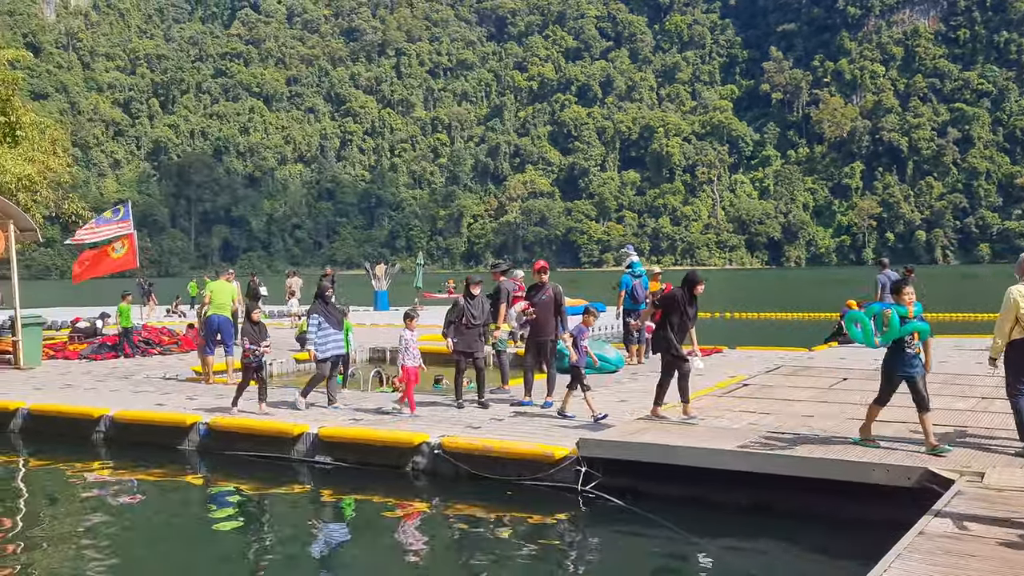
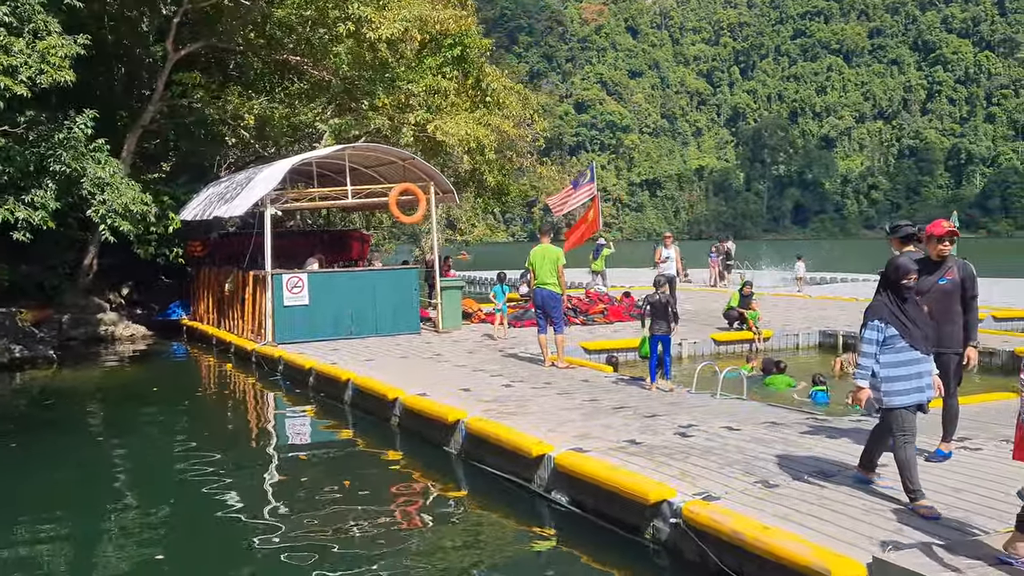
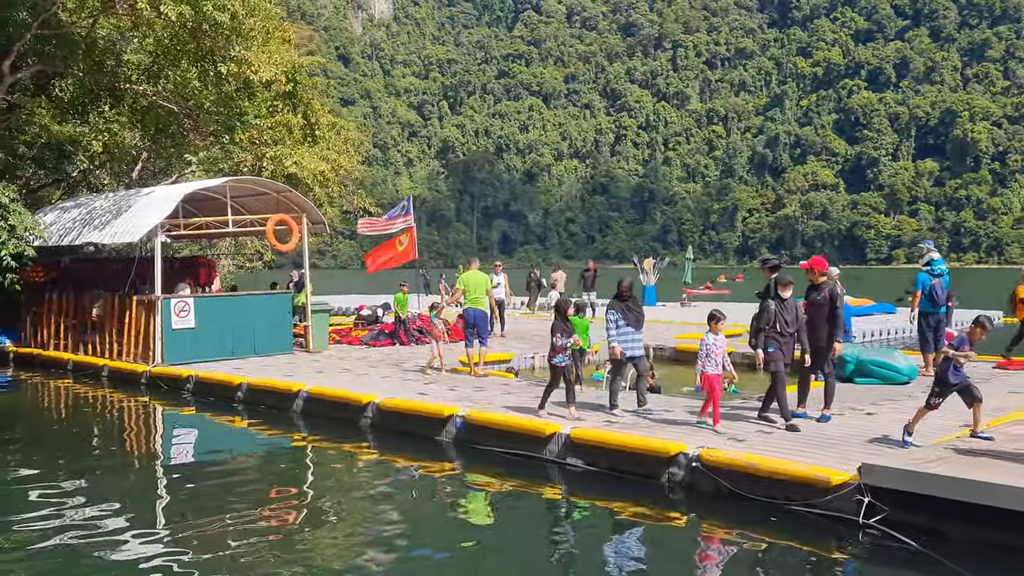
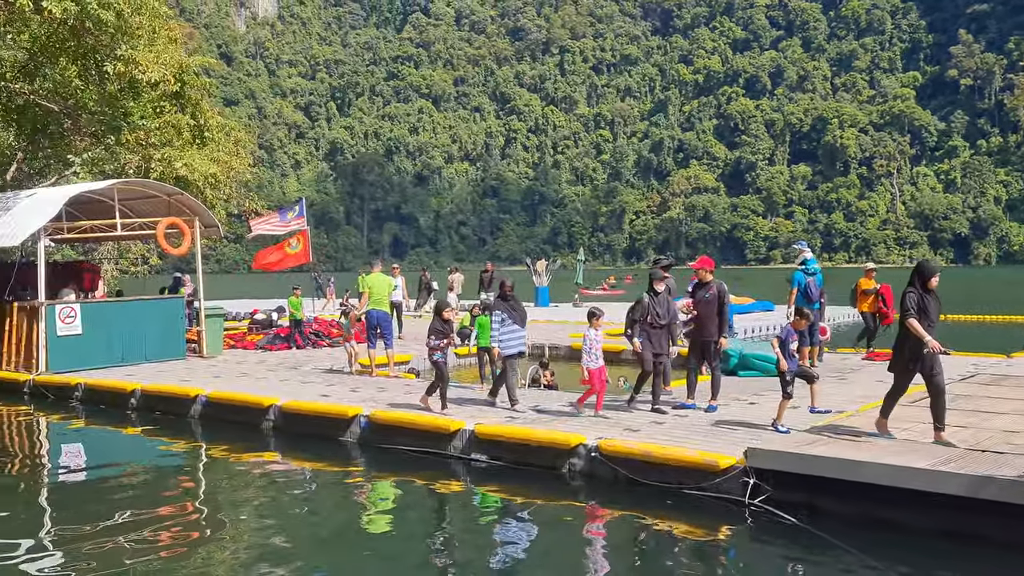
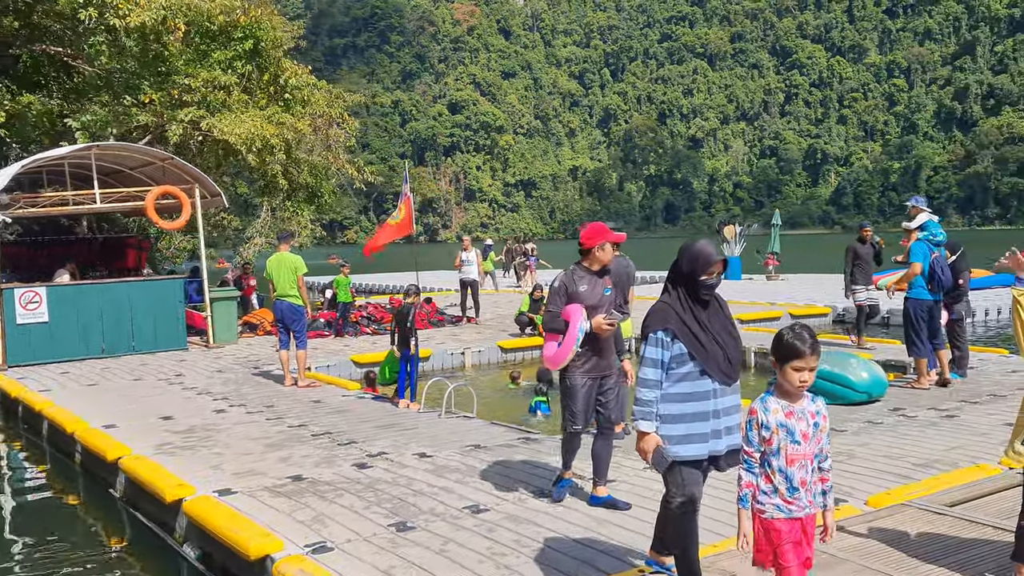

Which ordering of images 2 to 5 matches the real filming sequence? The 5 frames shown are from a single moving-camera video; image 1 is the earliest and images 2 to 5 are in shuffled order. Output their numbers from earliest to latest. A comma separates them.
4, 3, 2, 5
